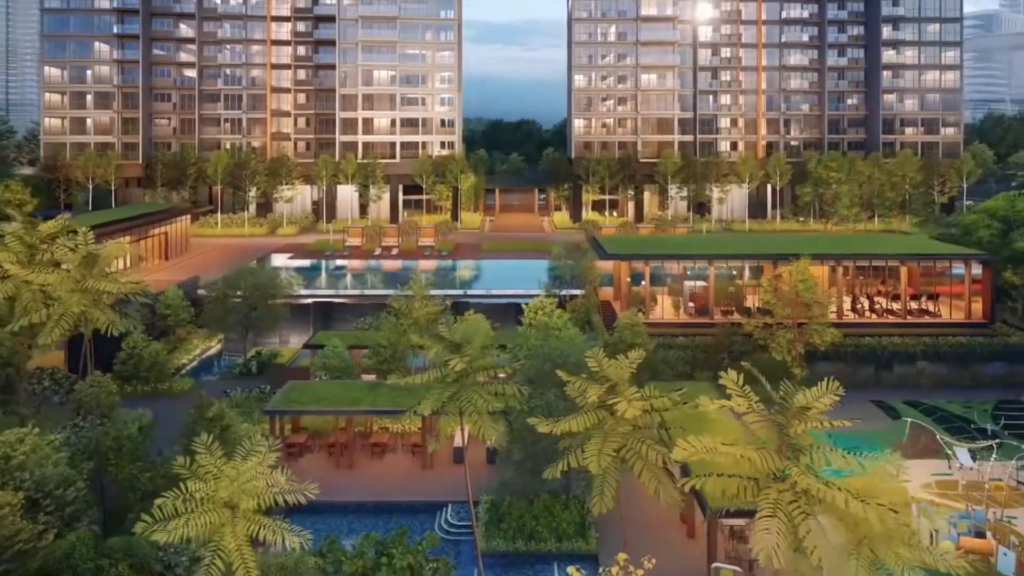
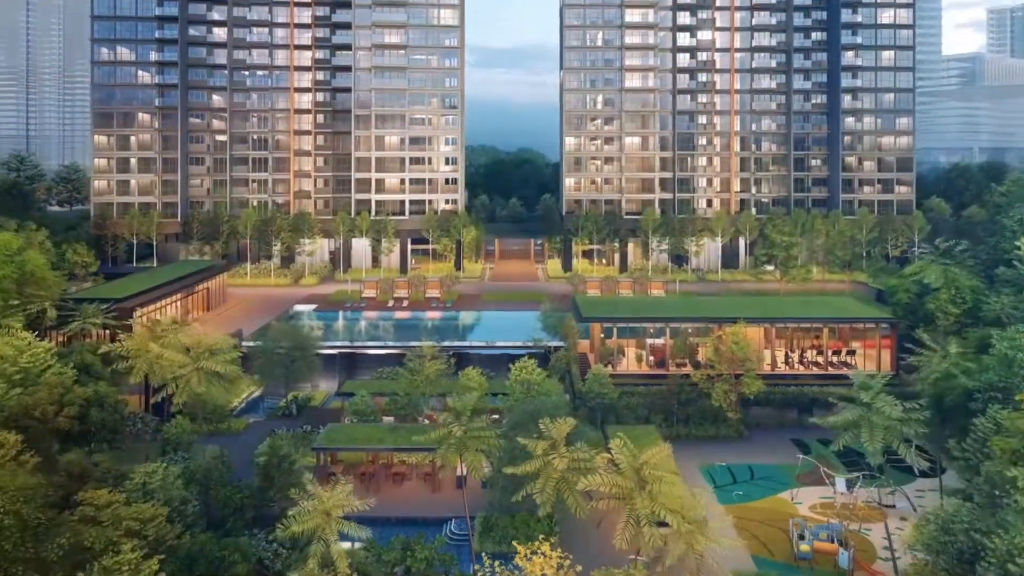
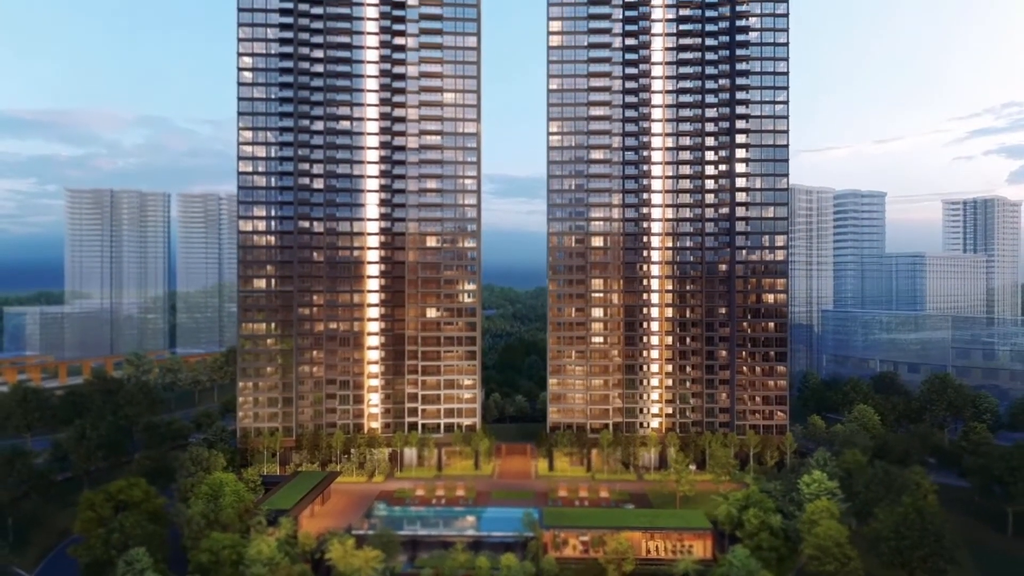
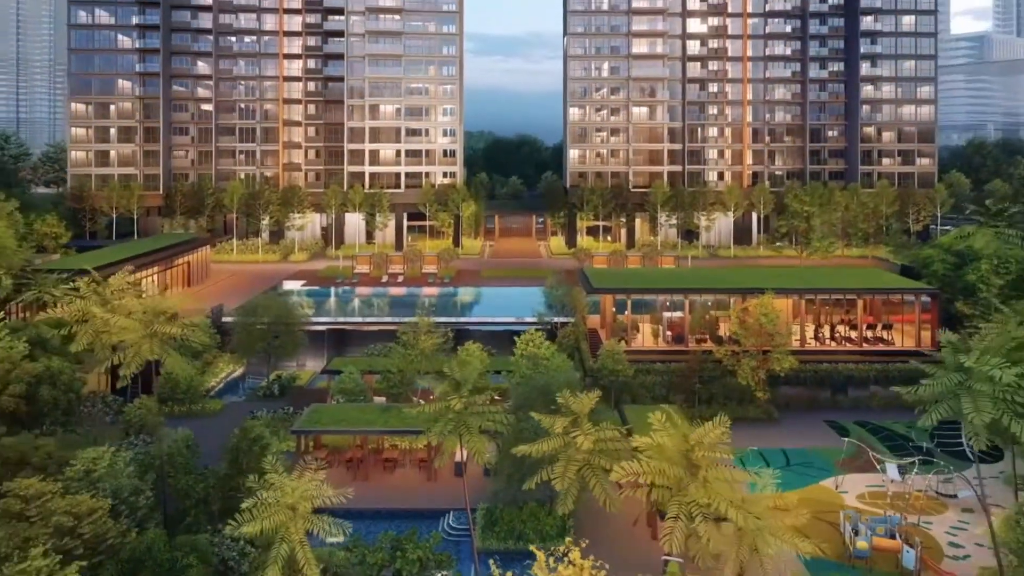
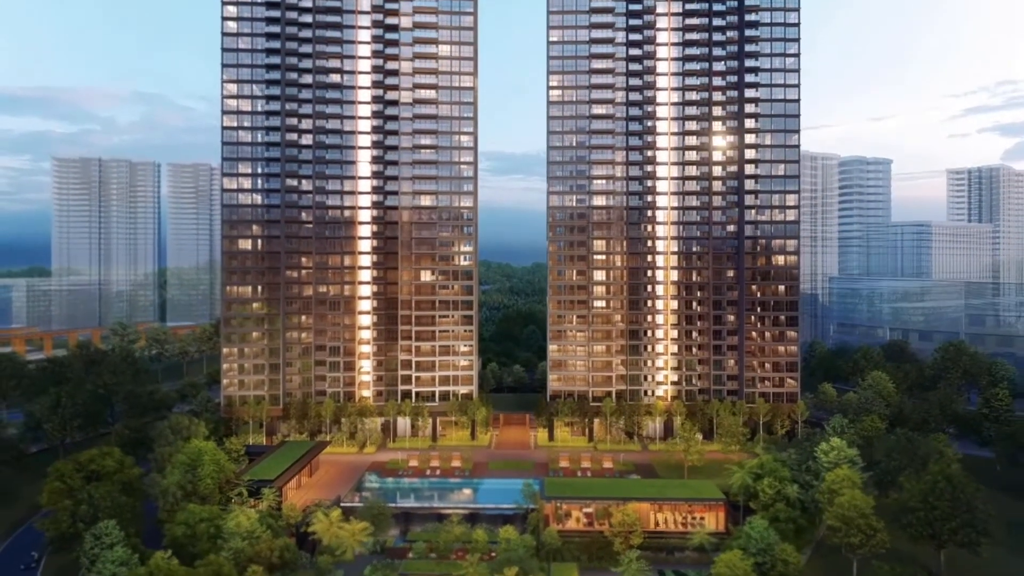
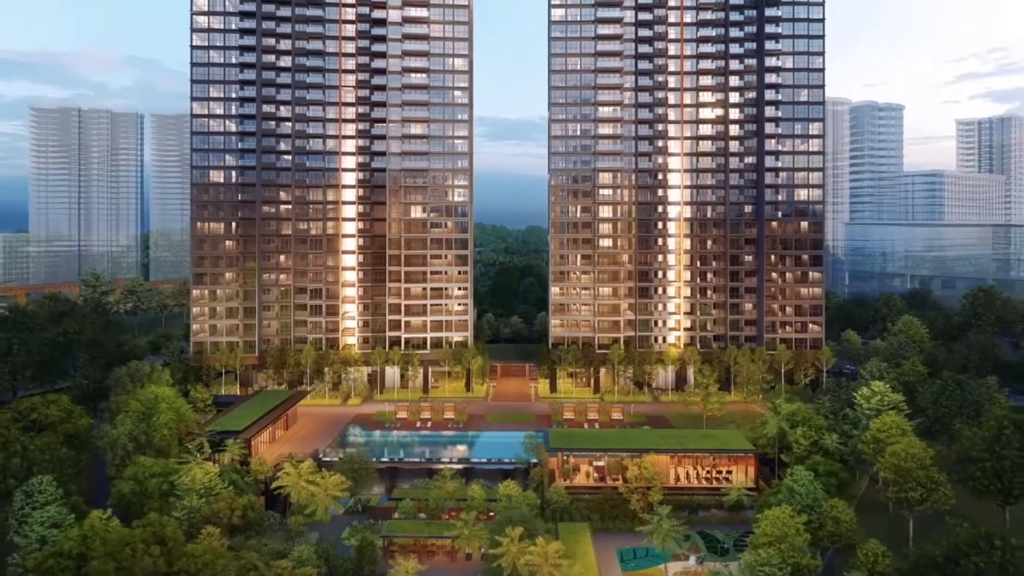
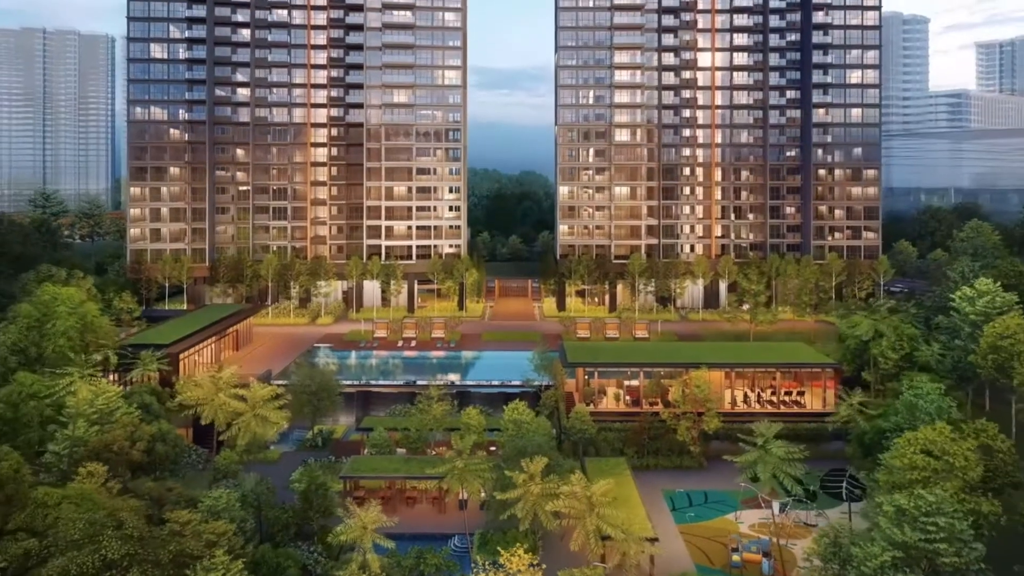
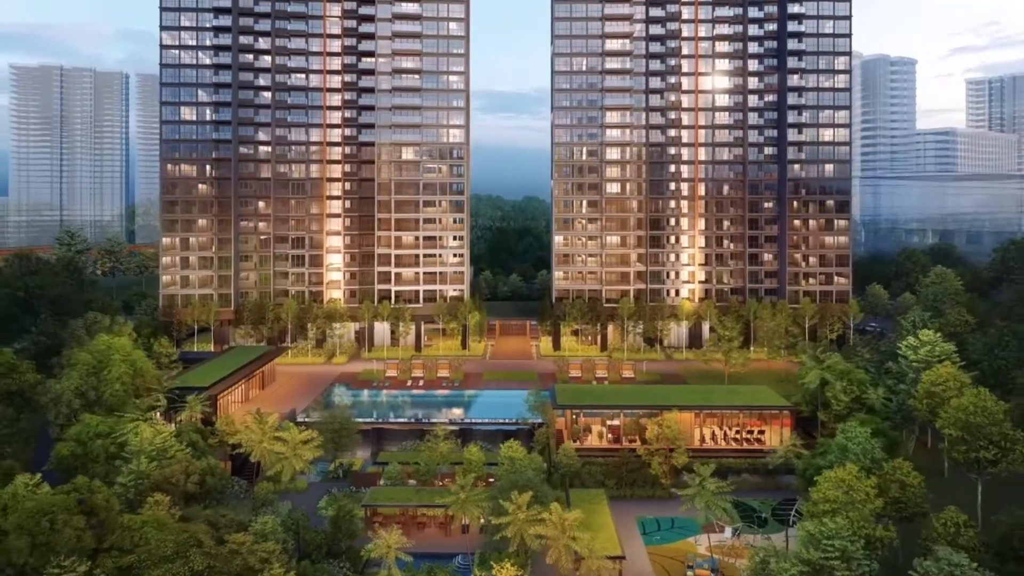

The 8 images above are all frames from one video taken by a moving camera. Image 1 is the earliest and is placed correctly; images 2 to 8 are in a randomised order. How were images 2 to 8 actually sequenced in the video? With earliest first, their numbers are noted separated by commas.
4, 2, 7, 8, 6, 5, 3
